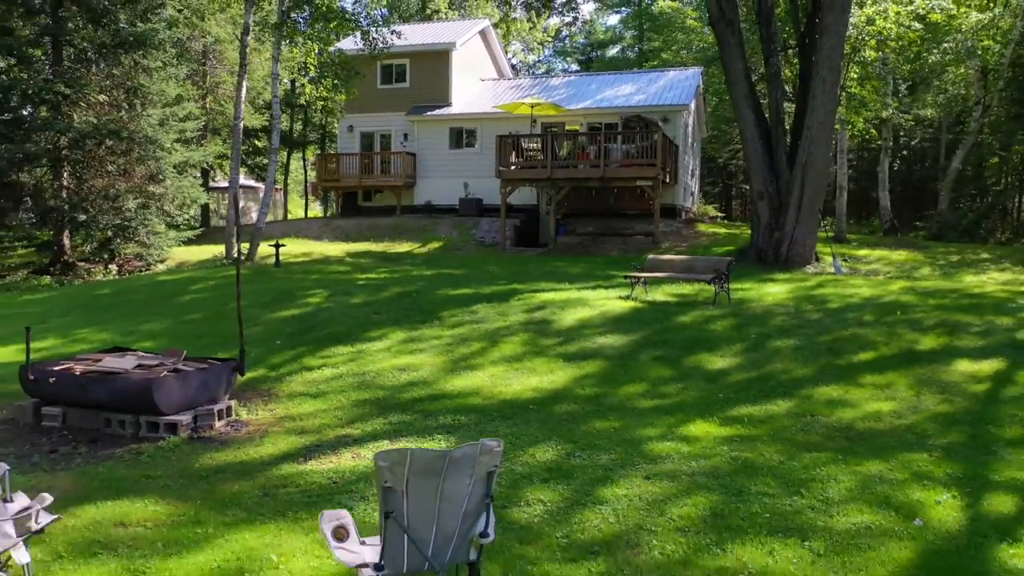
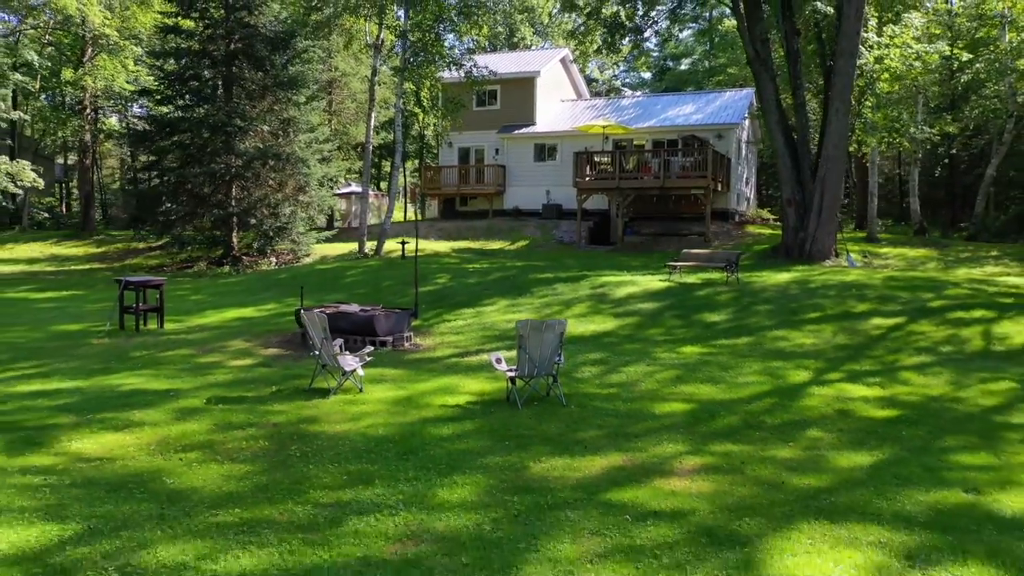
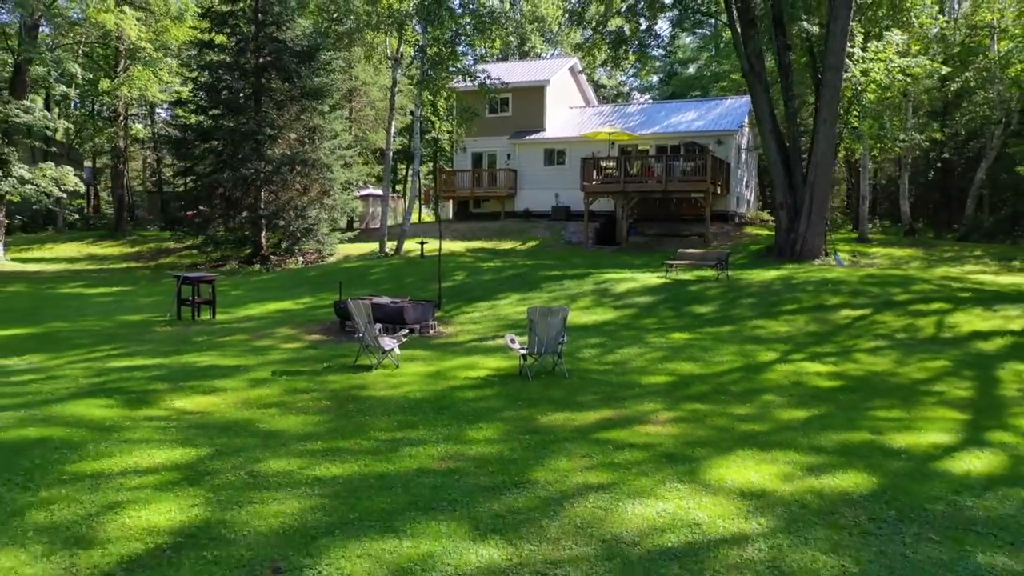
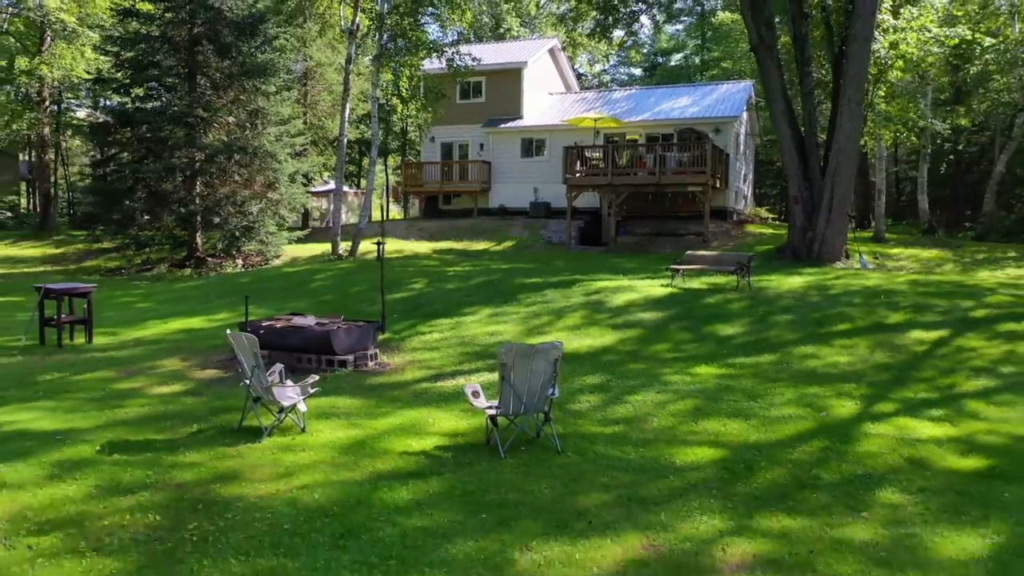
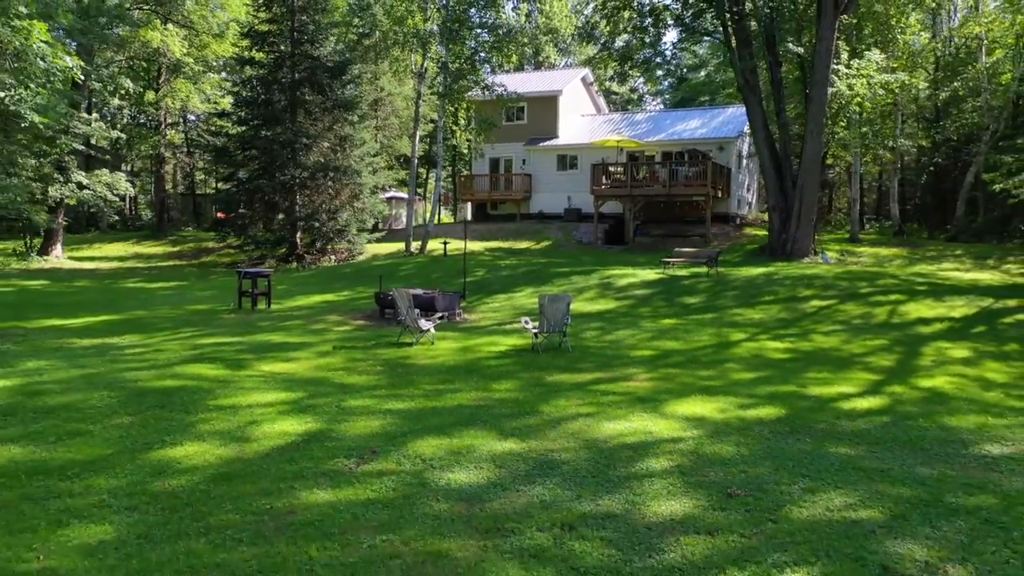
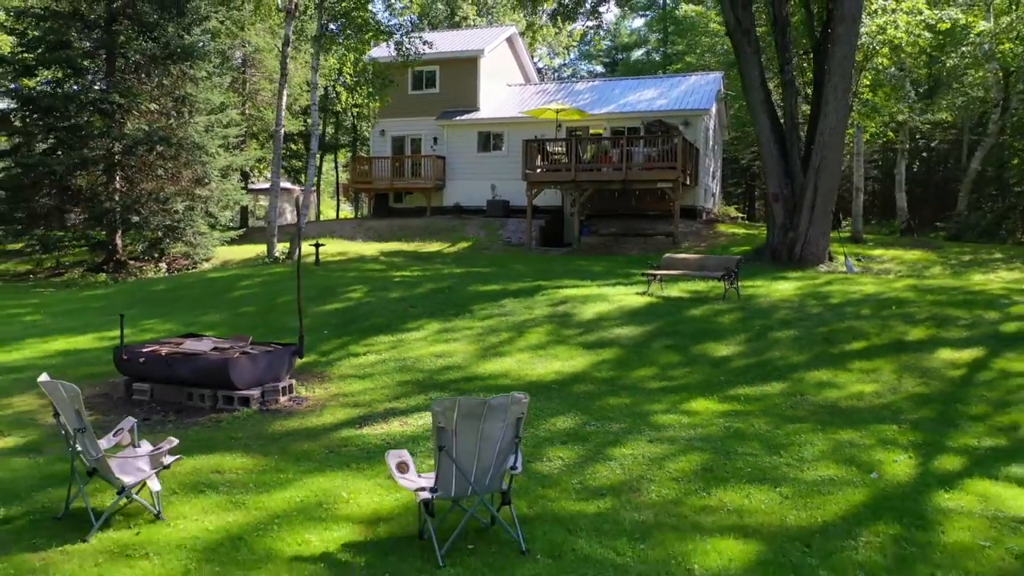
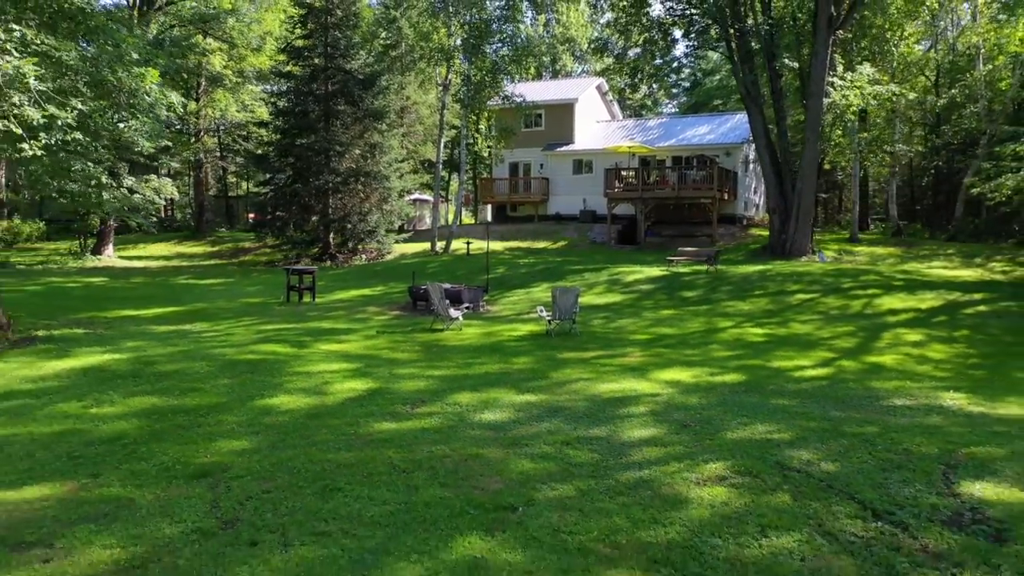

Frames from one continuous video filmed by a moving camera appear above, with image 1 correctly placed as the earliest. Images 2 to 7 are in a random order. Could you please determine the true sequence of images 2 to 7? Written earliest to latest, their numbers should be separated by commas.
6, 4, 2, 3, 5, 7
